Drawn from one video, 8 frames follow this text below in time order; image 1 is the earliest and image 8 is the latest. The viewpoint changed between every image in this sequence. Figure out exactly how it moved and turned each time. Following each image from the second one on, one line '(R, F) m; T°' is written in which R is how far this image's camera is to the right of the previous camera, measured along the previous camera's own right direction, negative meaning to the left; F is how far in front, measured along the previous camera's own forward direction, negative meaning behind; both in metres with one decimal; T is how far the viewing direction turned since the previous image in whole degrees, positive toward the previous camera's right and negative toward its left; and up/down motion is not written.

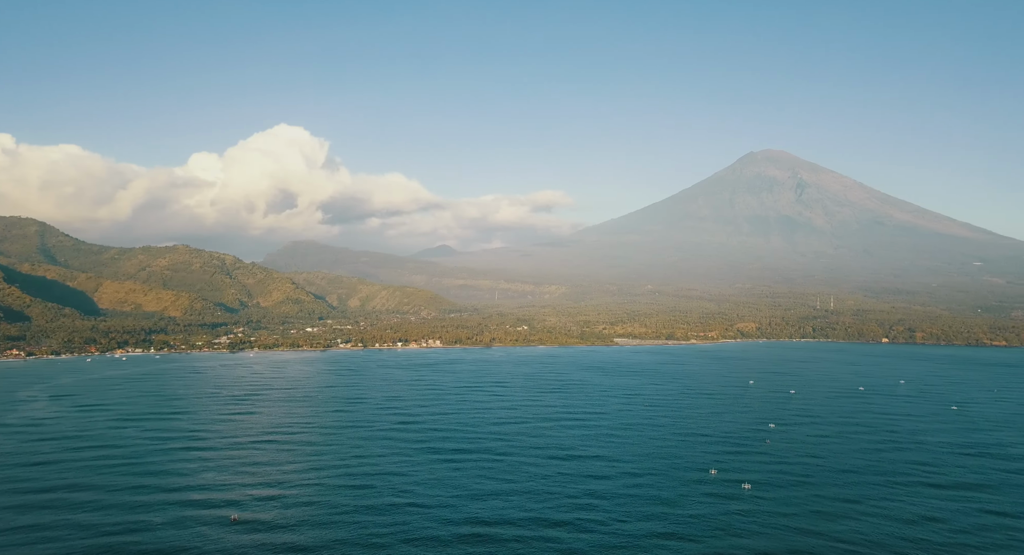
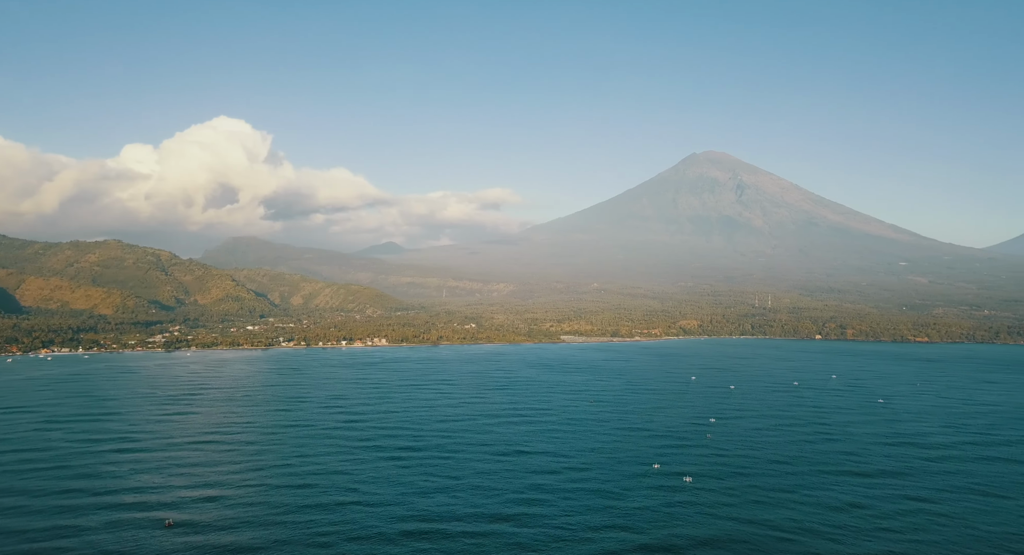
(0.0, -0.1) m; +4°
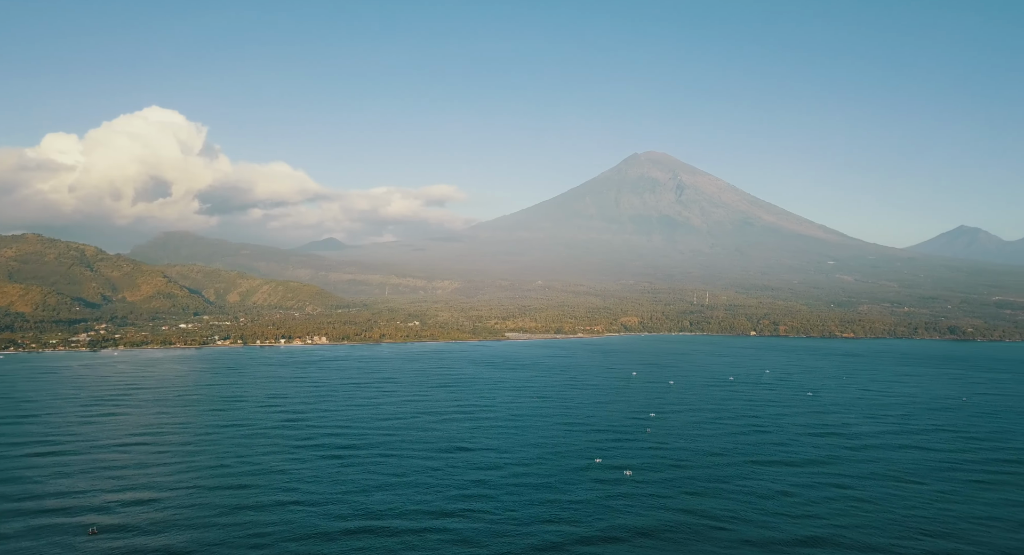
(0.0, -0.1) m; +5°
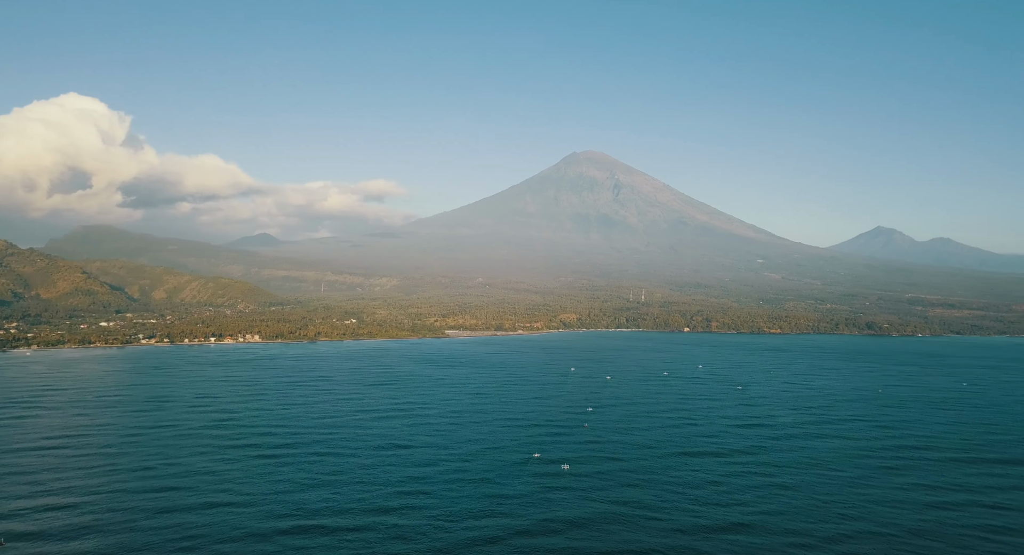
(-0.4, 0.0) m; +5°
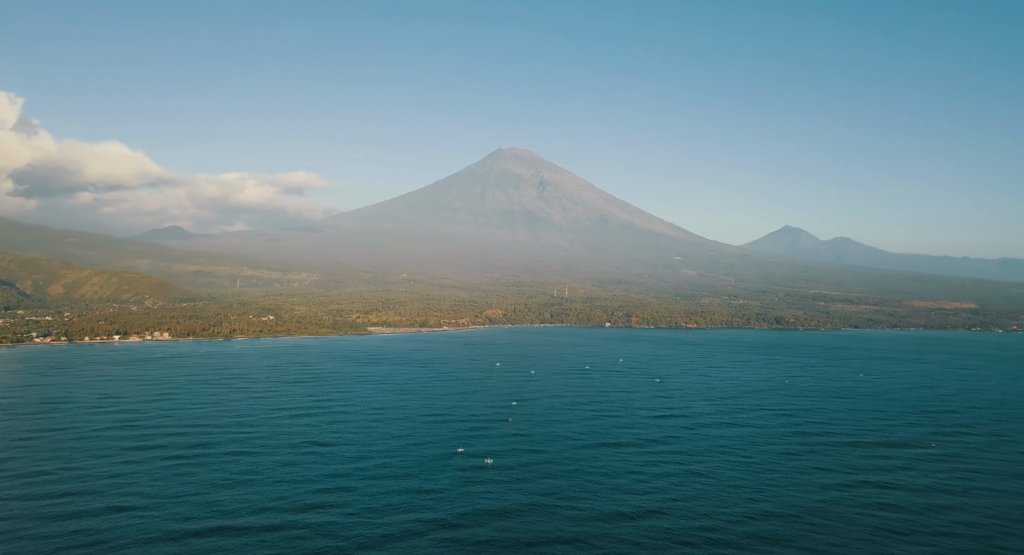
(-0.6, +1.0) m; +6°
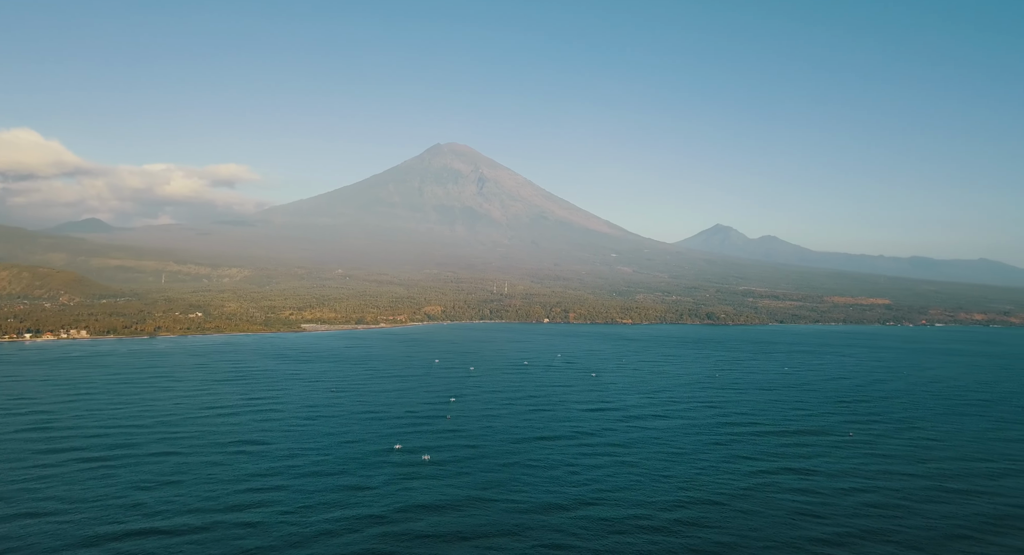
(-0.2, +0.9) m; +5°
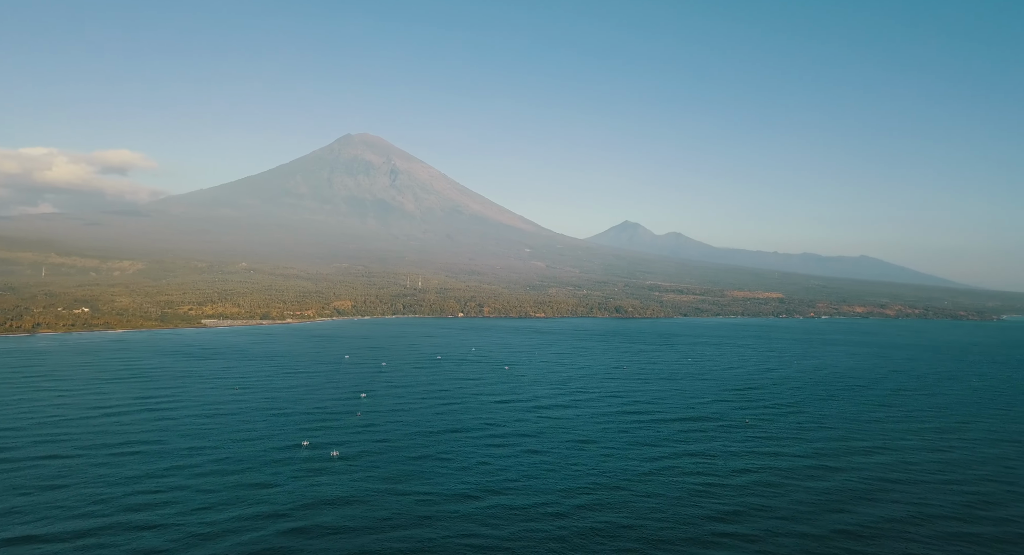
(+0.1, -0.1) m; +7°
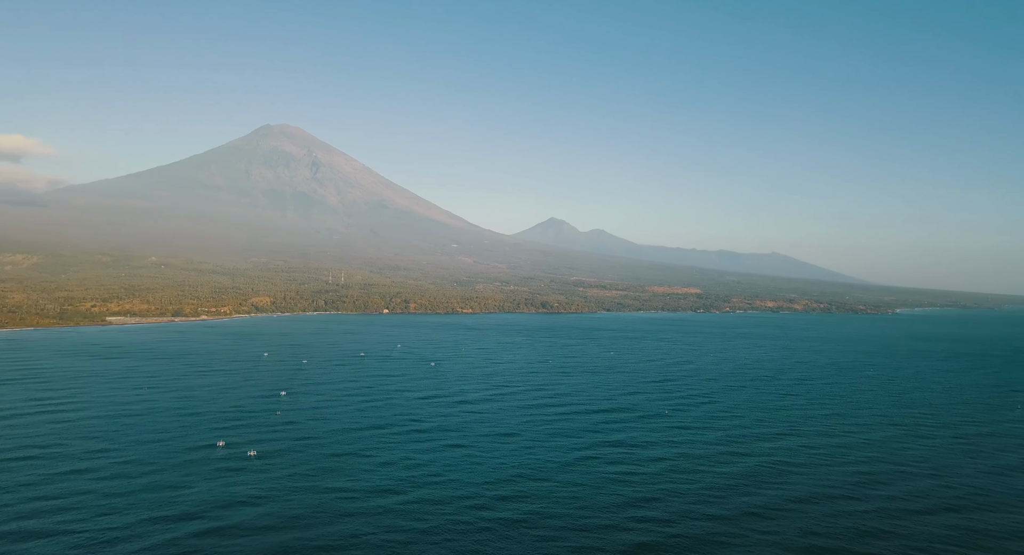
(+0.1, -0.1) m; +6°
